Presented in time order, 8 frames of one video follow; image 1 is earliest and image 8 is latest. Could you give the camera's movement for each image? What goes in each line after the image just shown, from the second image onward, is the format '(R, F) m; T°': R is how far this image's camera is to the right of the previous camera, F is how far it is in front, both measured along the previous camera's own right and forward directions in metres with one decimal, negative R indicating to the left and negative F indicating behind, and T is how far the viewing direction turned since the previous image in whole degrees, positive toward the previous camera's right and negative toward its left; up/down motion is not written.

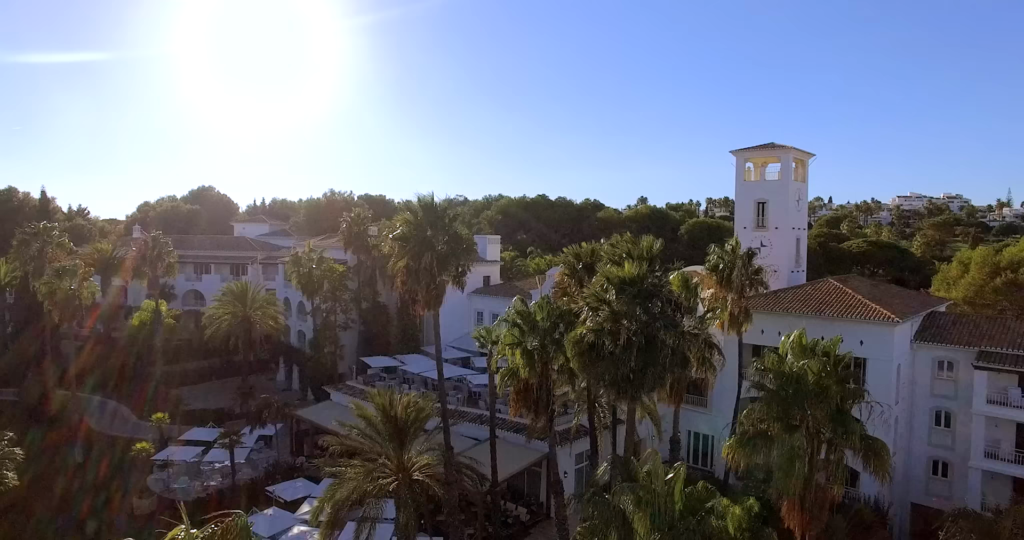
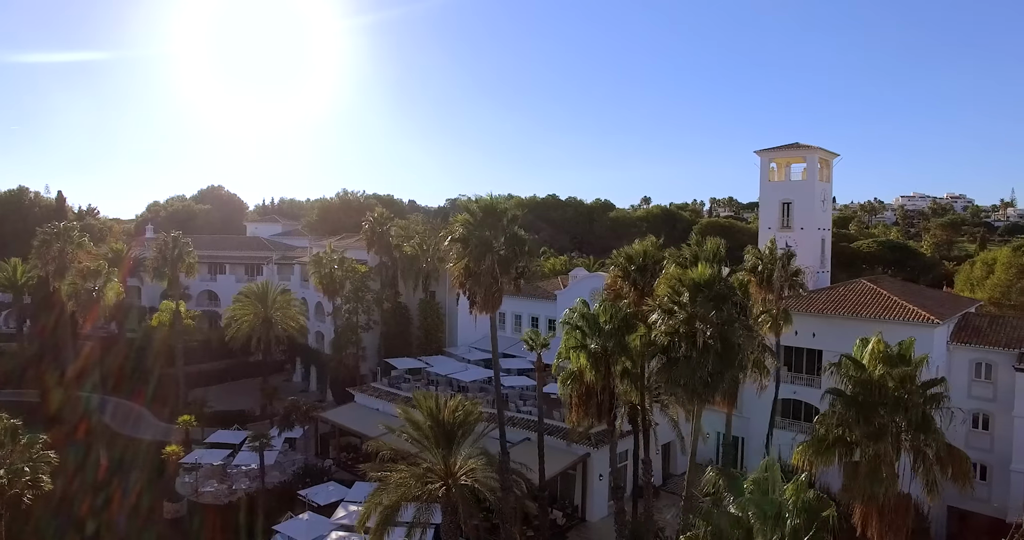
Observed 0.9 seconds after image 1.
(-1.6, +0.3) m; 0°
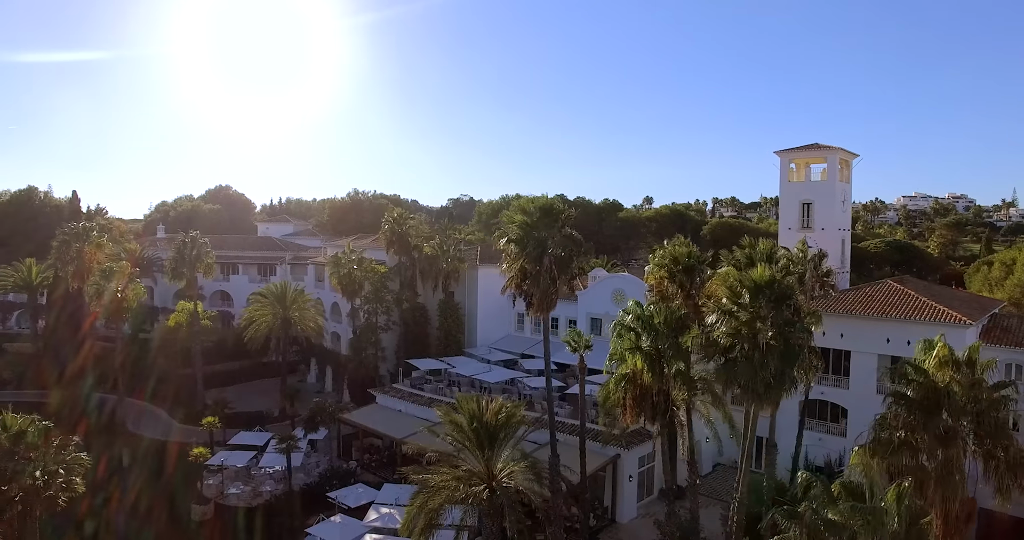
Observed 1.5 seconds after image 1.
(-1.4, +0.1) m; 0°
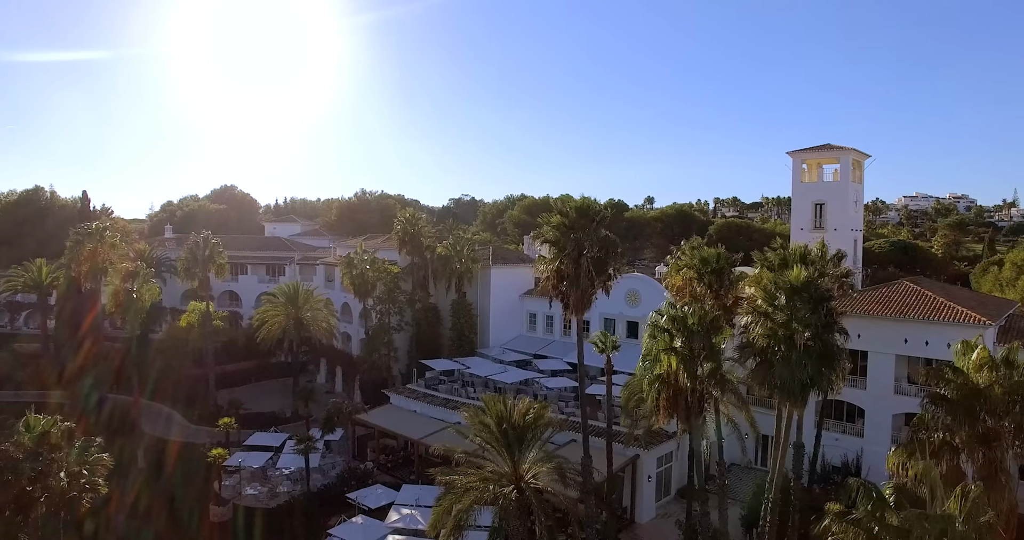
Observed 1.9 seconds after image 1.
(-0.9, 0.0) m; 0°
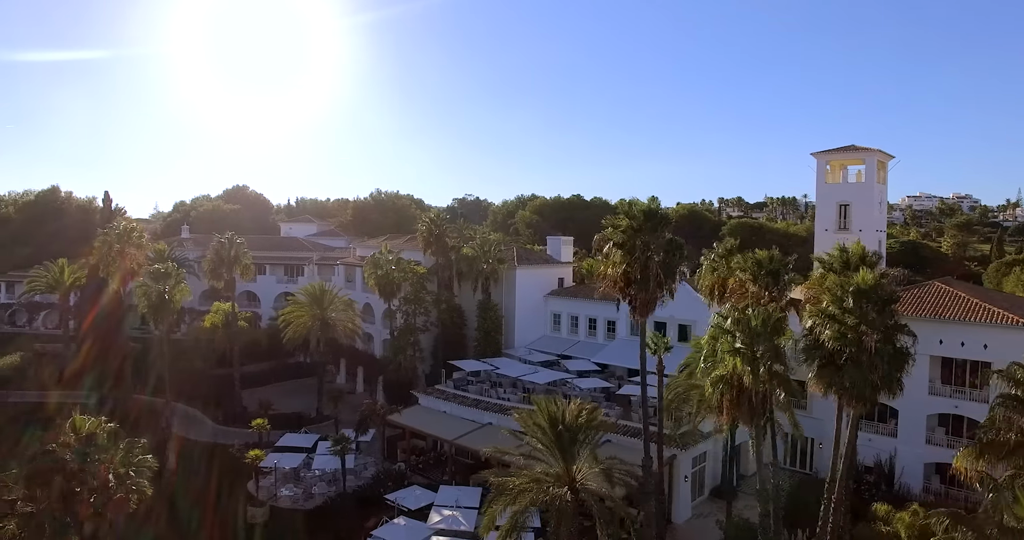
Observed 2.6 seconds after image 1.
(-1.7, 0.0) m; 0°
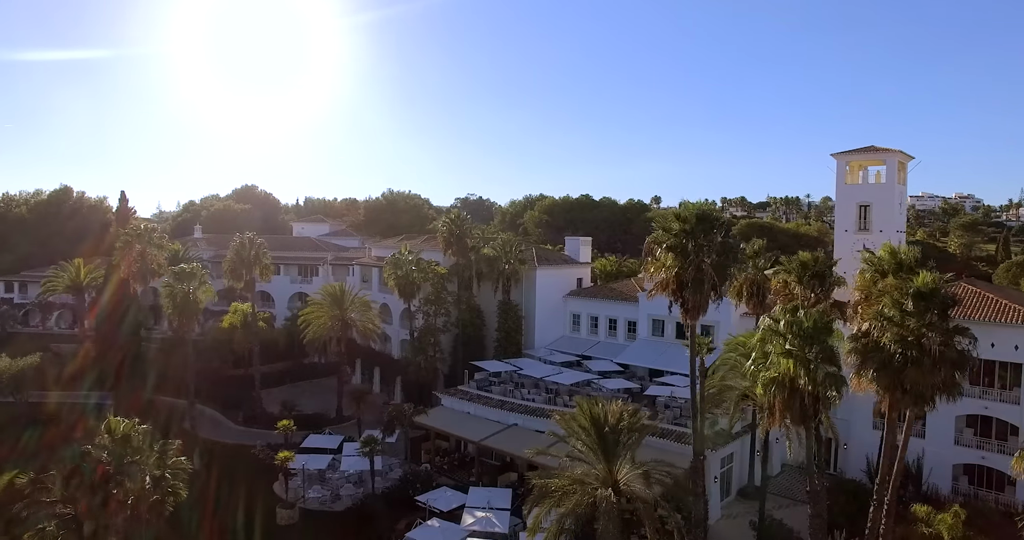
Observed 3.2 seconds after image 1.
(-1.4, +0.1) m; 0°
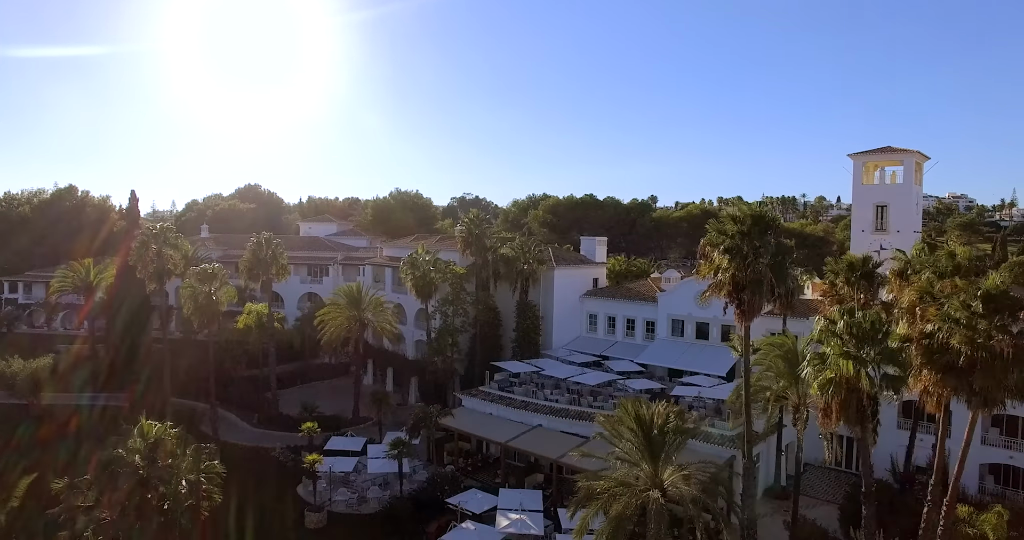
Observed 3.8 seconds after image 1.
(-1.7, +0.2) m; +1°
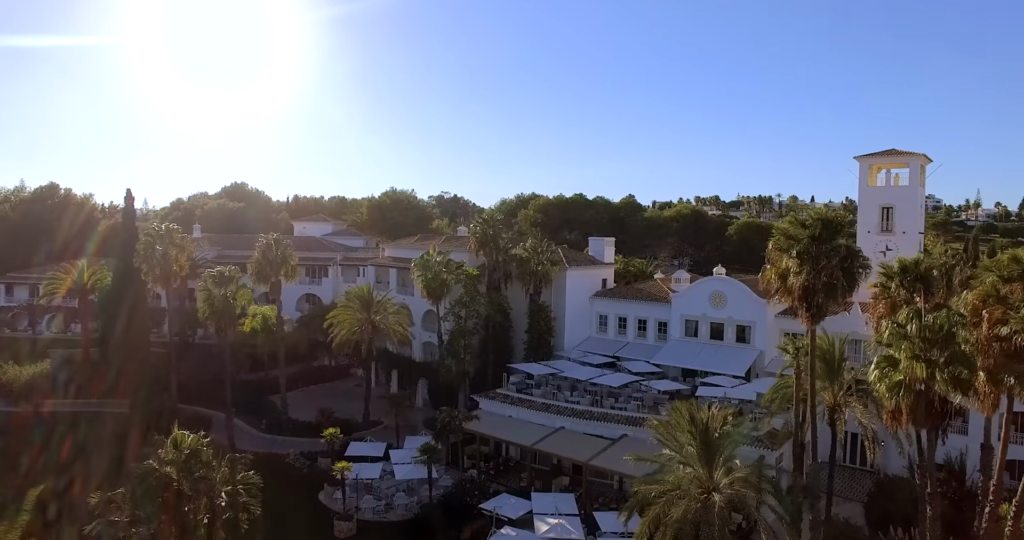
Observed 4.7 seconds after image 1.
(-2.6, +0.4) m; +3°
